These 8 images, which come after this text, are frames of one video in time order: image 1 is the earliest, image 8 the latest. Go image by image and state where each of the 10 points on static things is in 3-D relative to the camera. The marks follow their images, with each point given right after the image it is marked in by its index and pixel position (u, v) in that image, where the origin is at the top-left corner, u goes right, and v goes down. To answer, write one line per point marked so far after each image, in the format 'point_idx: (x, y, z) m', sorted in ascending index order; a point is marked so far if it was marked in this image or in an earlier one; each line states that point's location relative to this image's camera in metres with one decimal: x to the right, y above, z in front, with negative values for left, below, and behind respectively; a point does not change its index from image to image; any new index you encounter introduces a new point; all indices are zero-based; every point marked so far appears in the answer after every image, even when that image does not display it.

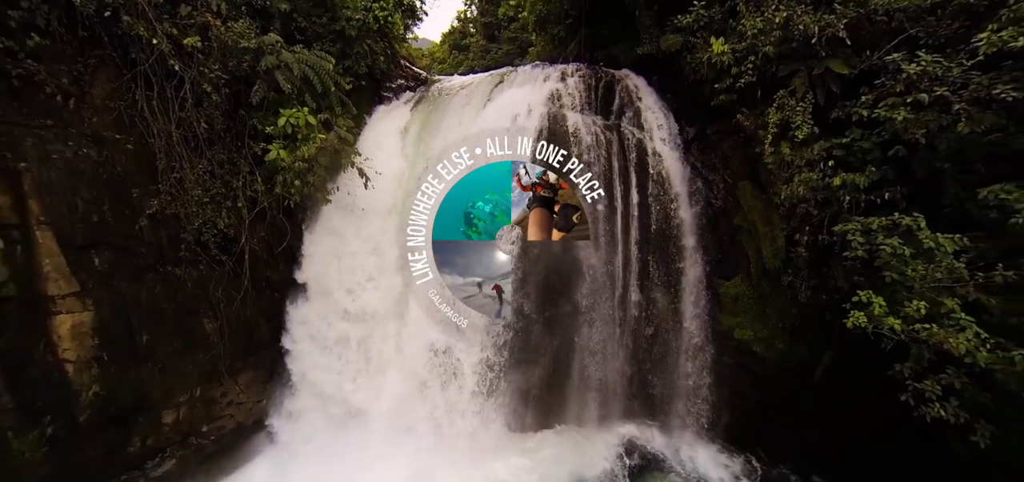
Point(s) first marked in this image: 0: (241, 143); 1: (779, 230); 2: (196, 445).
0: (-2.5, +0.9, +3.3) m
1: (+2.2, +0.1, +2.9) m
2: (-2.9, -1.9, +3.4) m
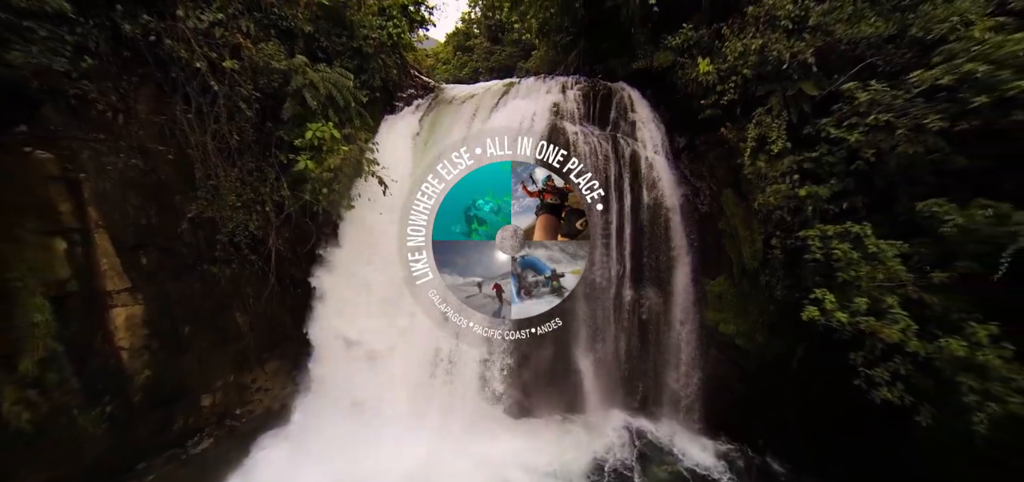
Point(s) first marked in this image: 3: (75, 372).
0: (-2.5, +0.9, +3.6) m
1: (+2.2, +0.1, +3.2) m
2: (-2.9, -1.9, +3.8) m
3: (-3.1, -0.9, +2.6) m
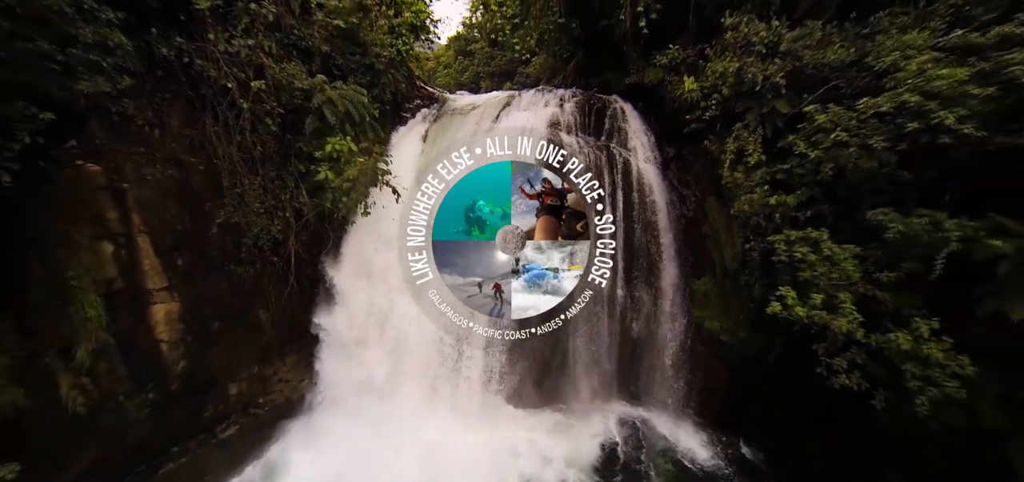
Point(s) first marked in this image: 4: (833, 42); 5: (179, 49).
0: (-2.5, +0.9, +3.9) m
1: (+2.2, 0.0, +3.5) m
2: (-2.9, -1.9, +4.1) m
3: (-3.1, -0.9, +2.9) m
4: (+2.6, +1.6, +3.0) m
5: (-2.9, +1.7, +3.1) m
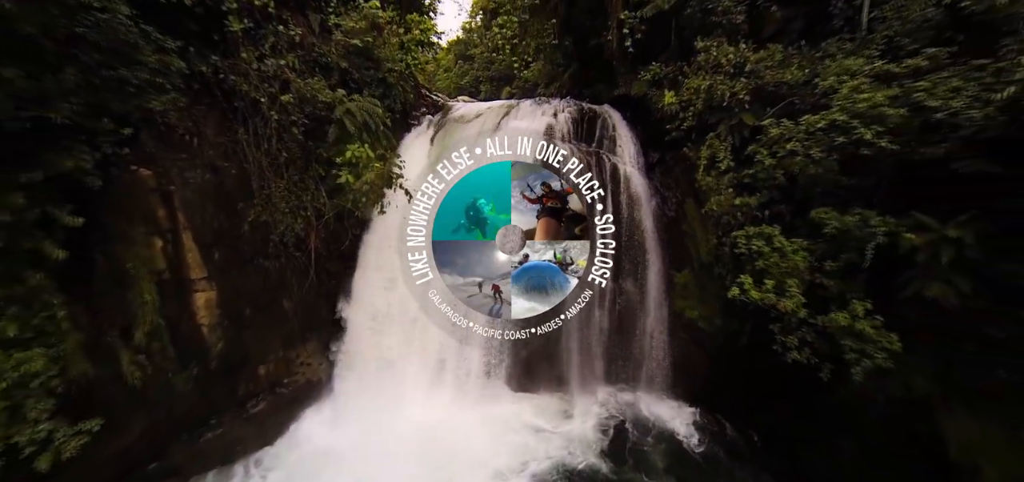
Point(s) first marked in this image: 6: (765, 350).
0: (-2.5, +0.9, +4.3) m
1: (+2.2, +0.1, +3.9) m
2: (-2.9, -1.9, +4.5) m
3: (-3.1, -0.9, +3.3) m
4: (+2.6, +1.7, +3.4) m
5: (-2.9, +1.7, +3.6) m
6: (+2.6, -1.1, +3.7) m
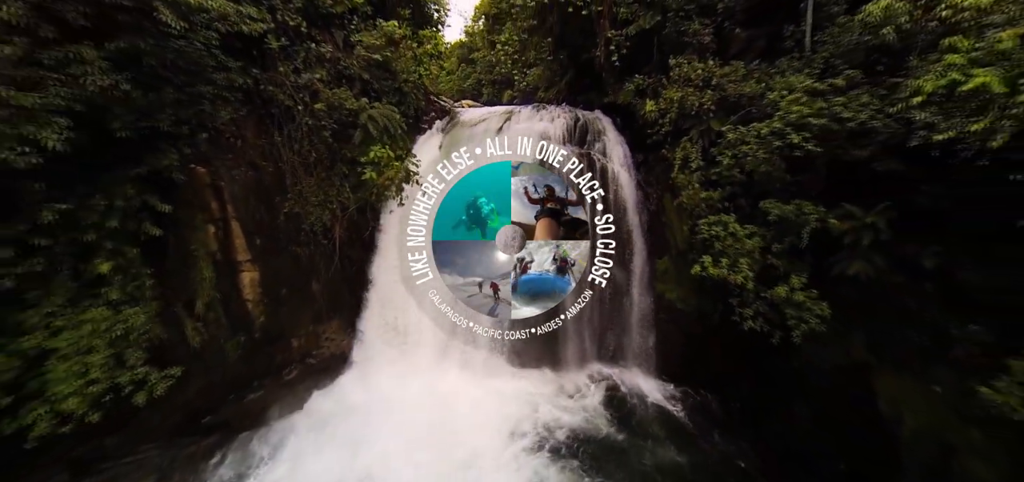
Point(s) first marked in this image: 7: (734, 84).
0: (-2.5, +1.0, +4.9) m
1: (+2.2, +0.2, +4.5) m
2: (-2.9, -1.7, +5.1) m
3: (-3.1, -0.8, +3.9) m
4: (+2.6, +1.8, +4.0) m
5: (-2.9, +1.9, +4.2) m
6: (+2.6, -1.0, +4.2) m
7: (+2.5, +1.8, +4.1) m
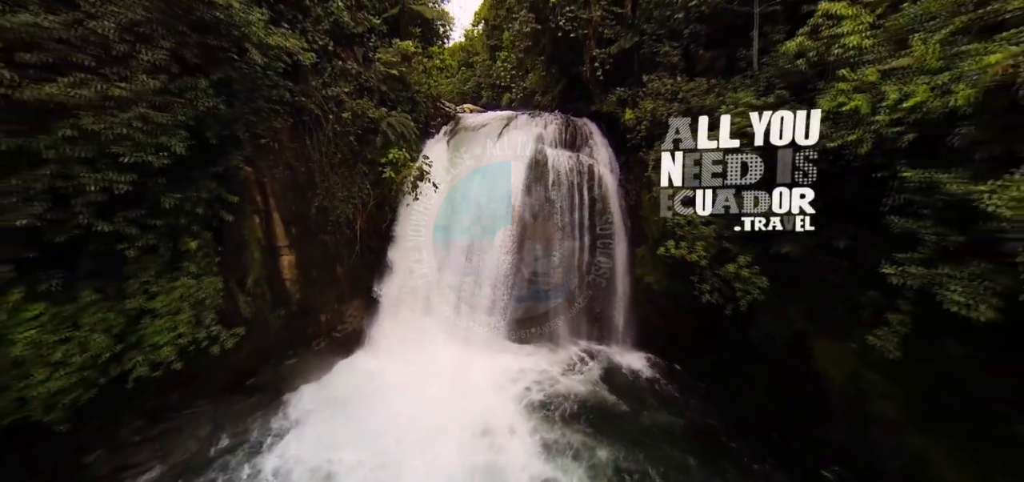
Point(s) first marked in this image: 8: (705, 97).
0: (-2.5, +1.2, +5.7) m
1: (+2.2, +0.4, +5.3) m
2: (-2.9, -1.6, +5.8) m
3: (-3.1, -0.6, +4.6) m
4: (+2.6, +2.0, +4.8) m
5: (-2.9, +2.0, +4.9) m
6: (+2.6, -0.8, +5.0) m
7: (+2.5, +1.9, +4.9) m
8: (+2.6, +1.9, +4.8) m
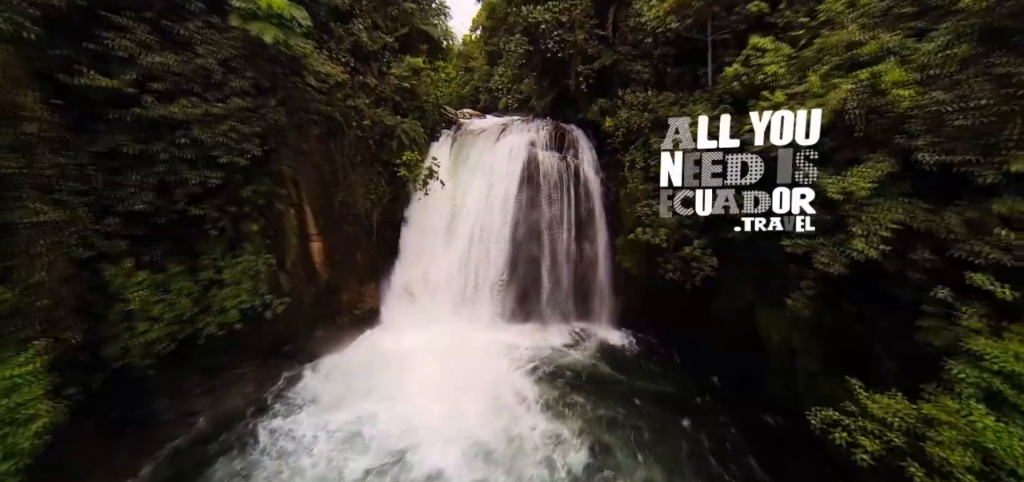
0: (-2.5, +1.4, +6.6) m
1: (+2.1, +0.5, +6.2) m
2: (-3.0, -1.4, +6.7) m
3: (-3.2, -0.4, +5.5) m
4: (+2.6, +2.1, +5.7) m
5: (-3.0, +2.2, +5.8) m
6: (+2.5, -0.6, +5.9) m
7: (+2.4, +2.1, +5.8) m
8: (+2.5, +2.1, +5.7) m
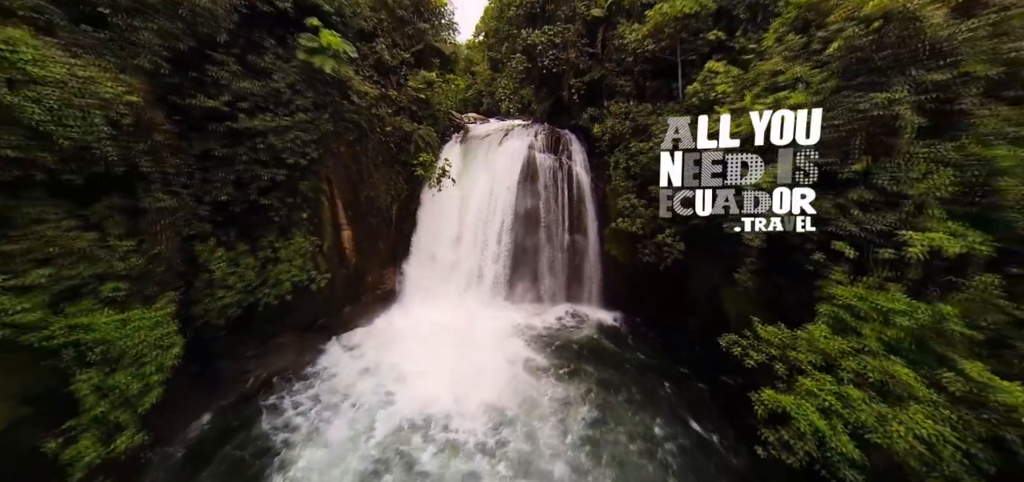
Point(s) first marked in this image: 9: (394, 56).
0: (-2.5, +1.6, +7.6) m
1: (+2.1, +0.7, +7.2) m
2: (-3.0, -1.2, +7.7) m
3: (-3.2, -0.2, +6.5) m
4: (+2.6, +2.3, +6.7) m
5: (-3.0, +2.4, +6.8) m
6: (+2.5, -0.4, +6.9) m
7: (+2.5, +2.3, +6.8) m
8: (+2.5, +2.3, +6.7) m
9: (-2.5, +3.9, +7.6) m
